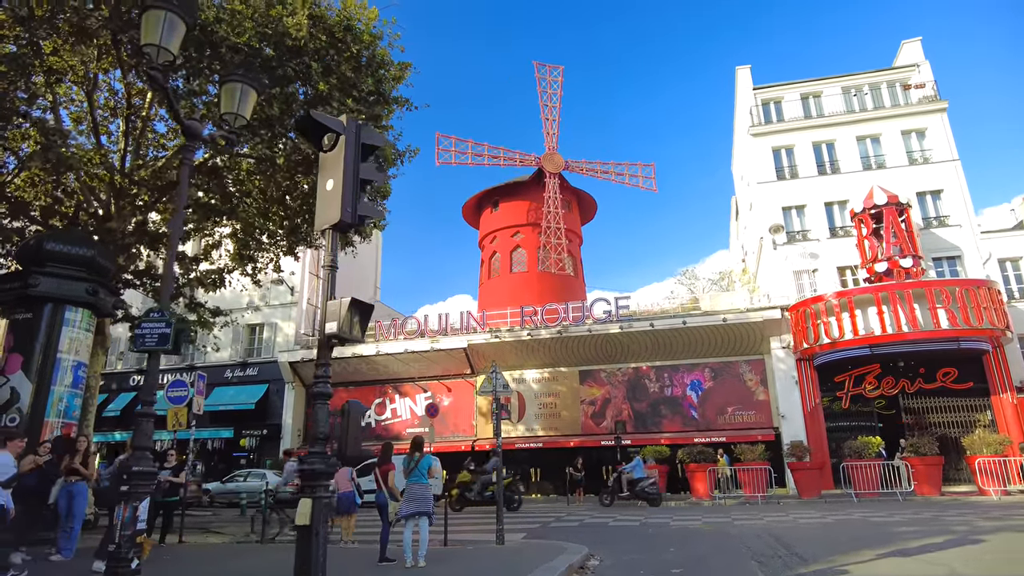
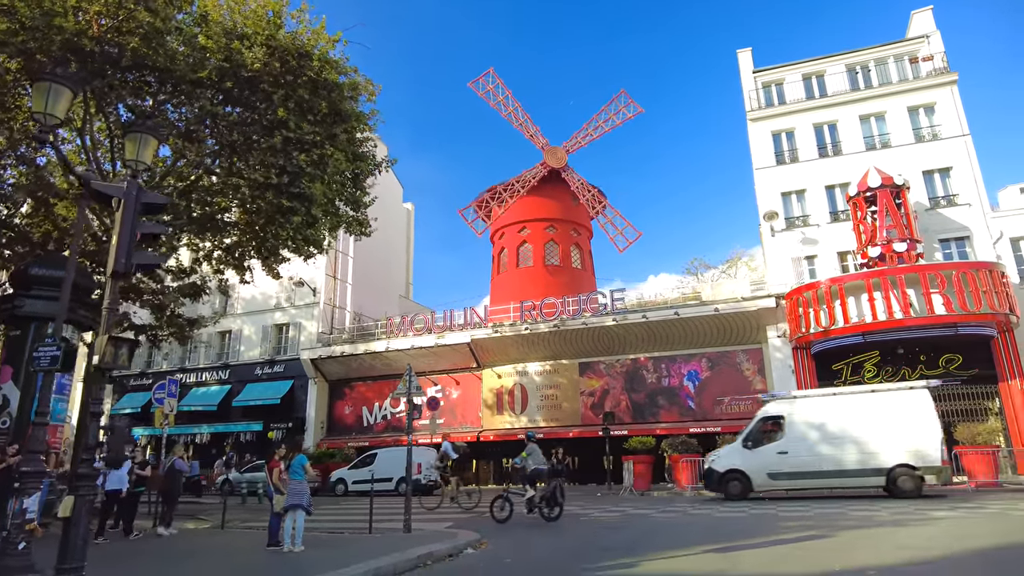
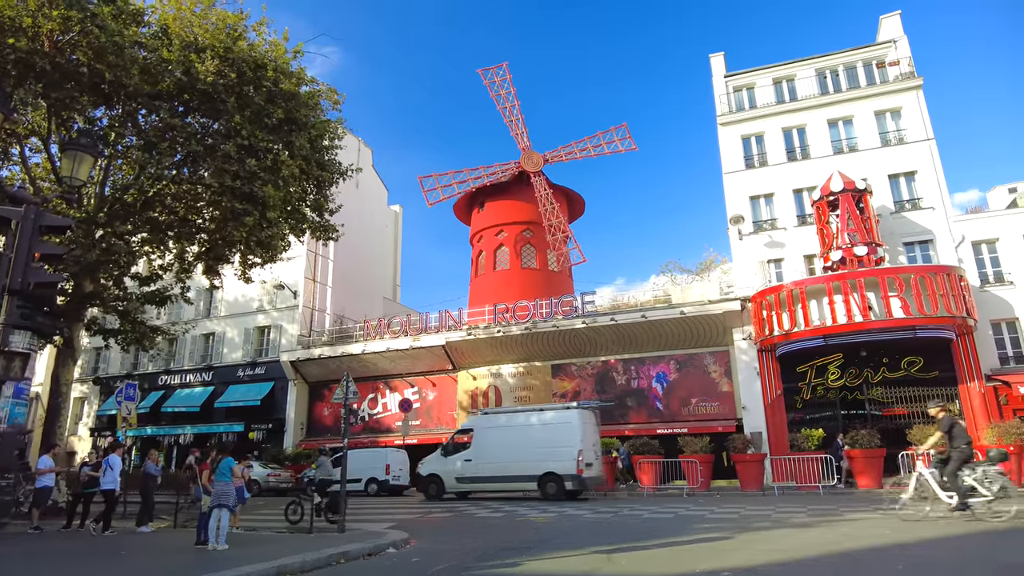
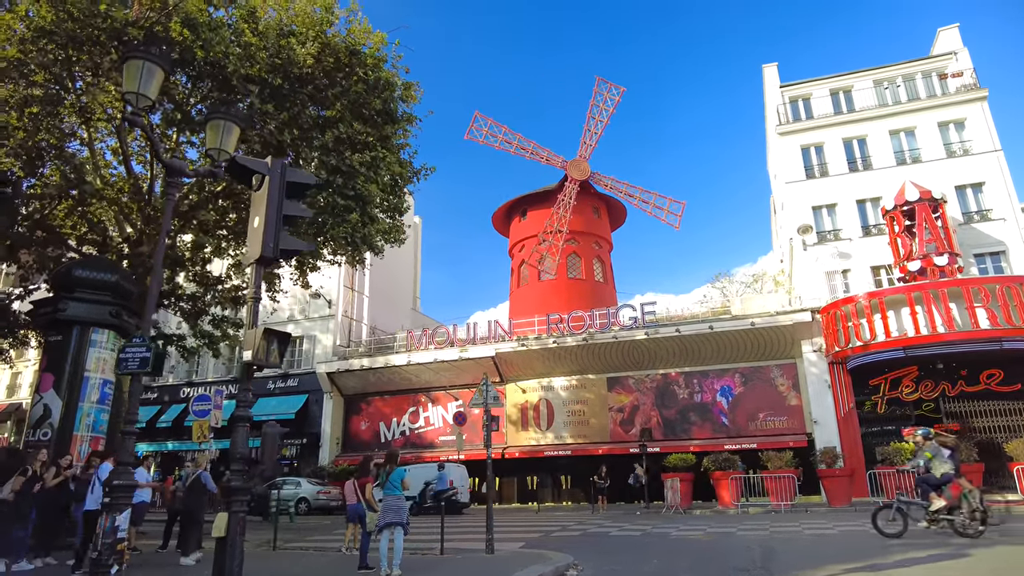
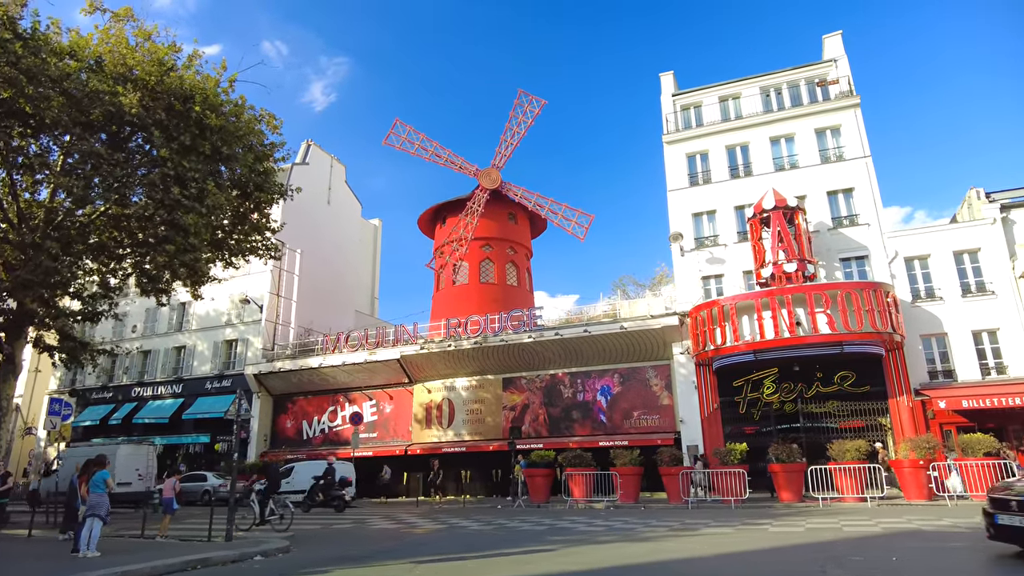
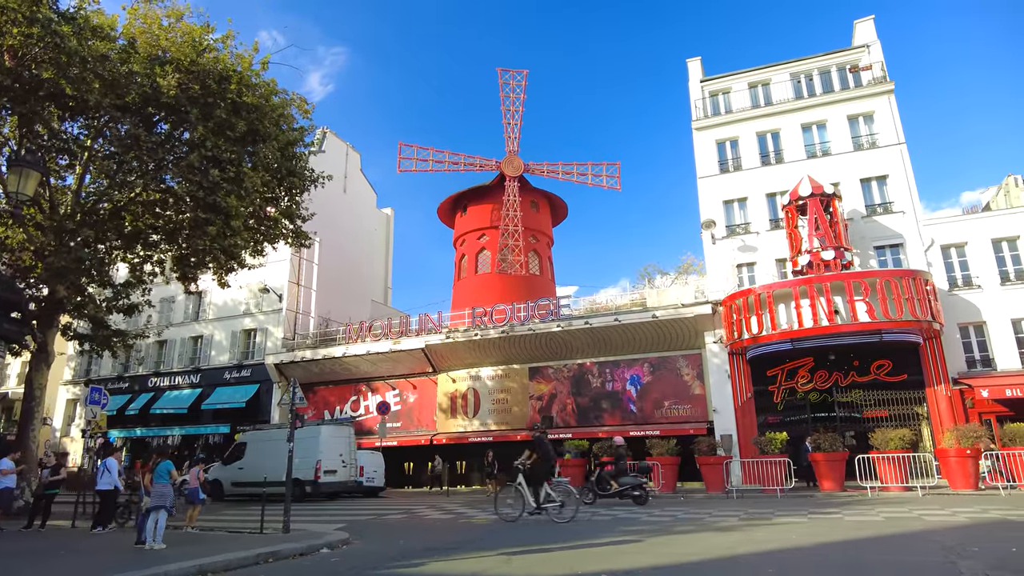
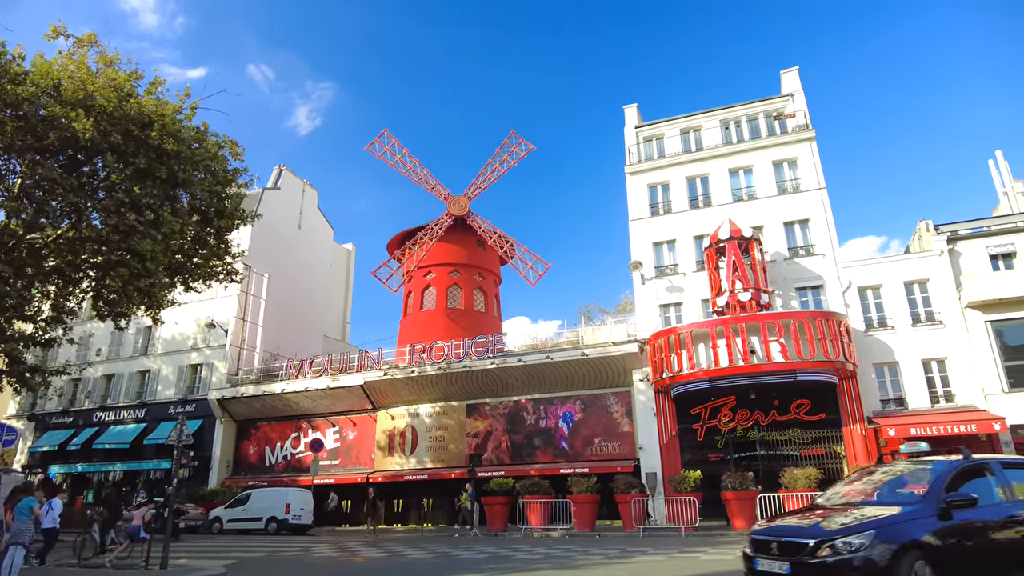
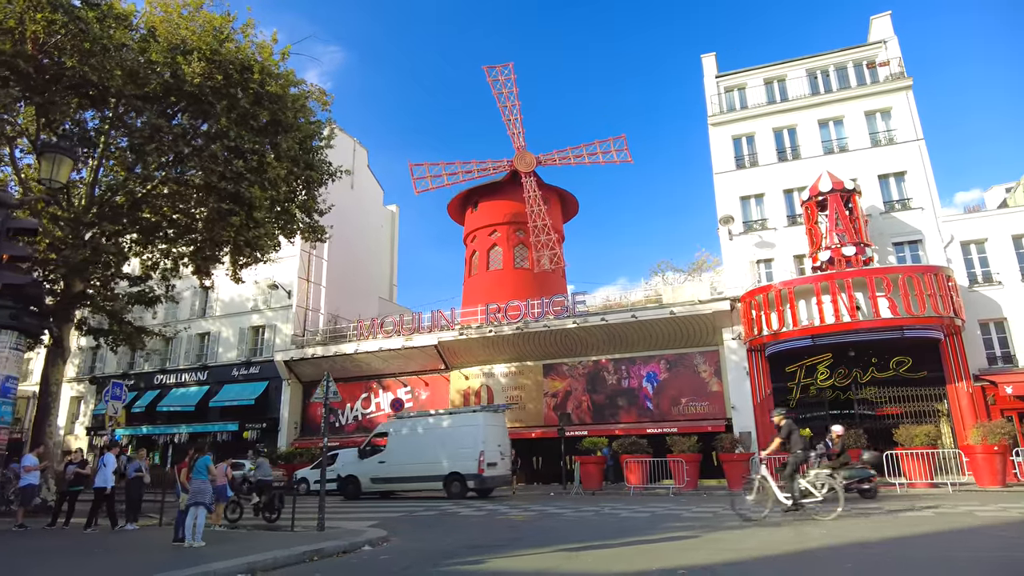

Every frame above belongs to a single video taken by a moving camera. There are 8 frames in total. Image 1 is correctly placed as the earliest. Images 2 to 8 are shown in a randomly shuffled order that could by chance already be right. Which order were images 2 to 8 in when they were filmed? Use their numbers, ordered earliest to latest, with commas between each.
4, 2, 3, 8, 6, 5, 7
